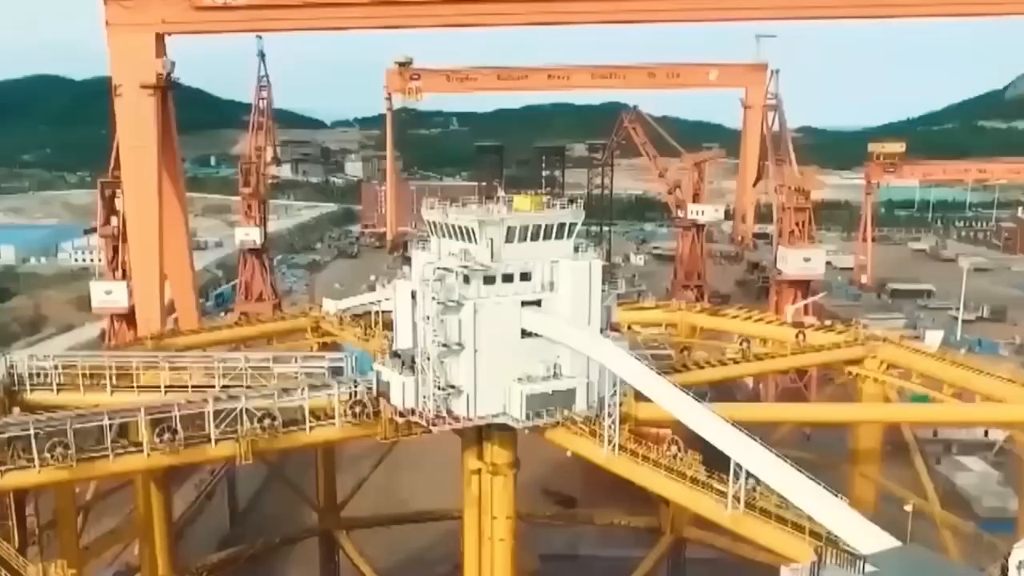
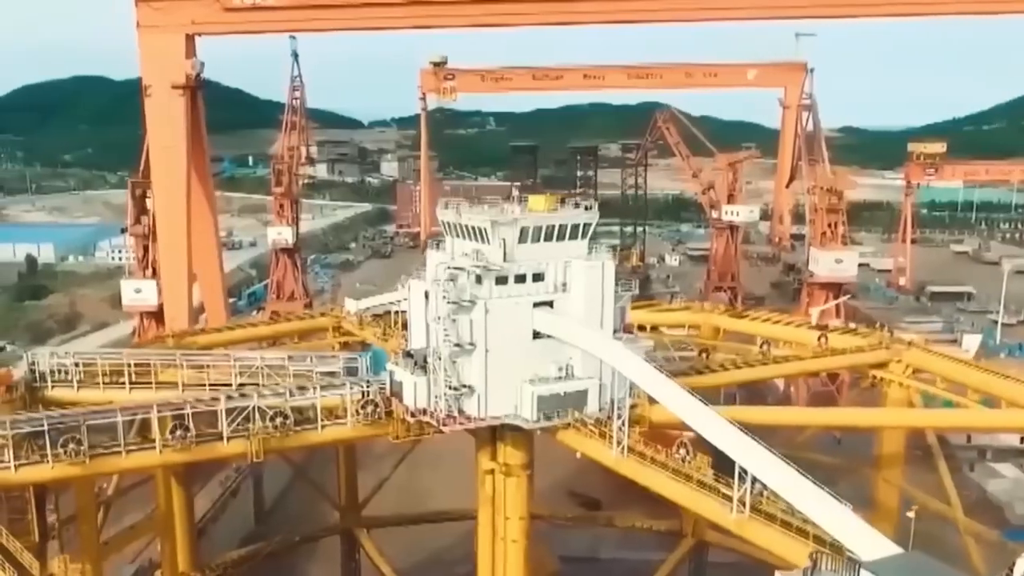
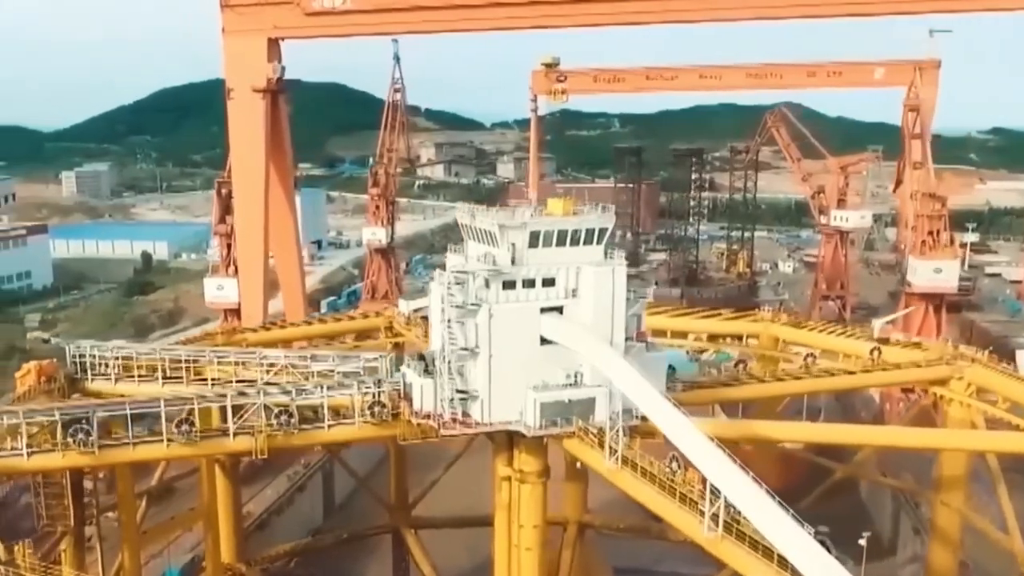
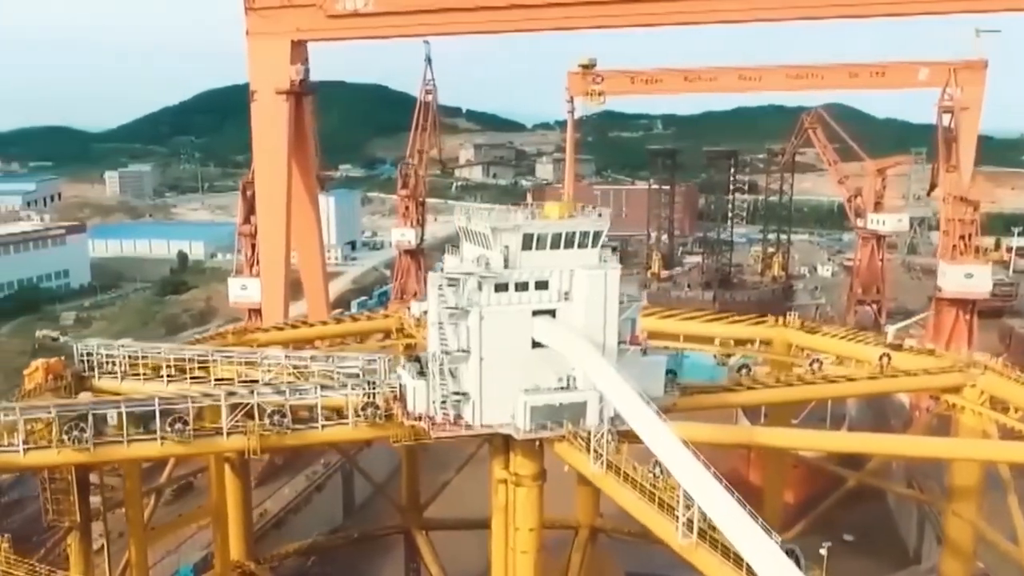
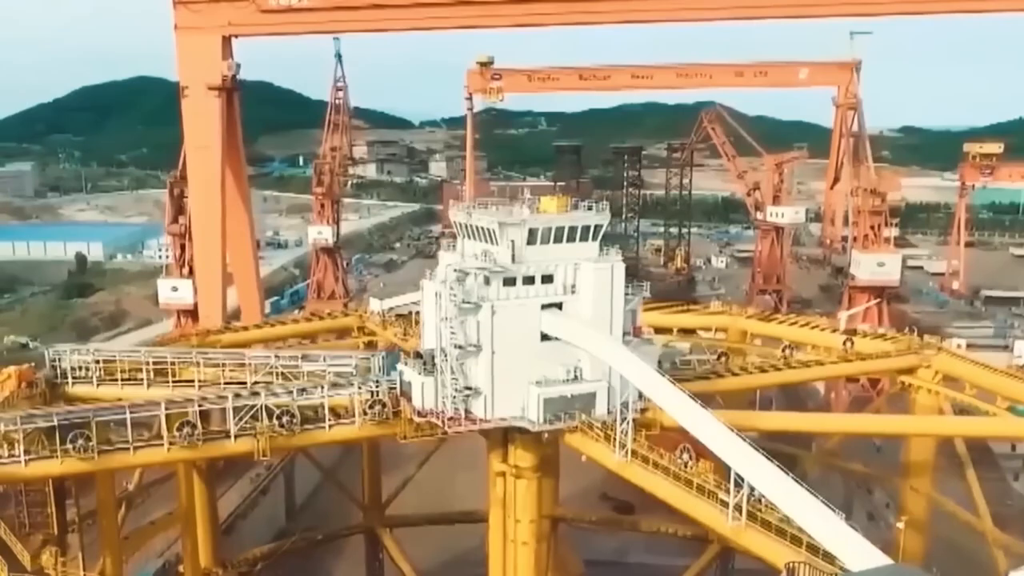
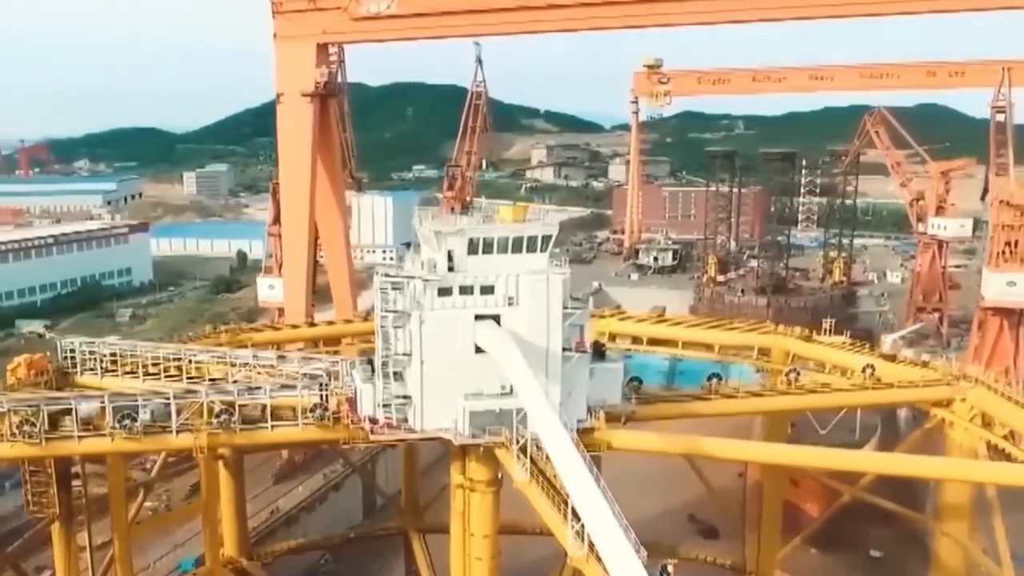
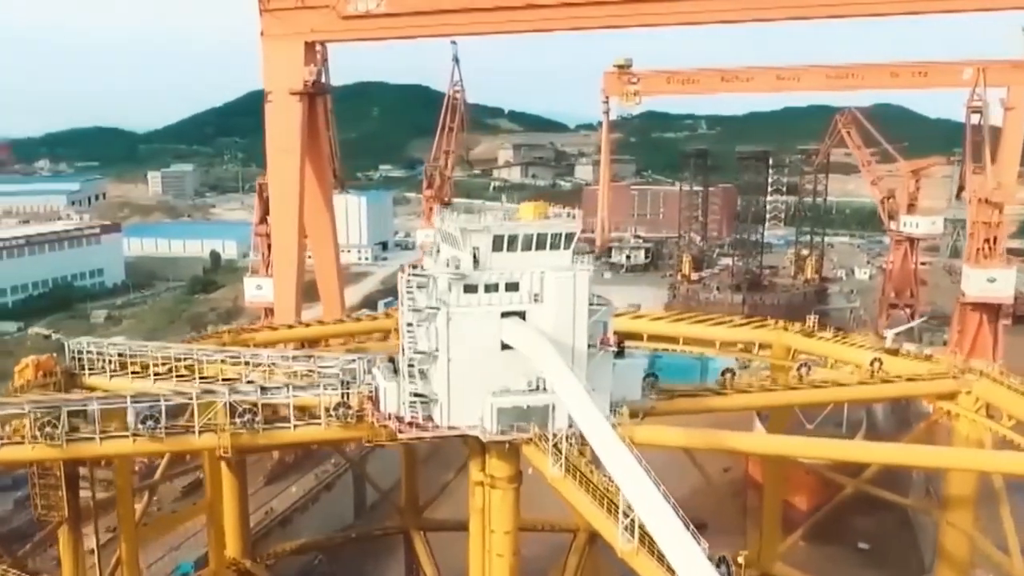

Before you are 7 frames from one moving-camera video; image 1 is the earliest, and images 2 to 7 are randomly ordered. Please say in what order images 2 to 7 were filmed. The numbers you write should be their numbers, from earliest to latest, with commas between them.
2, 5, 3, 4, 7, 6
